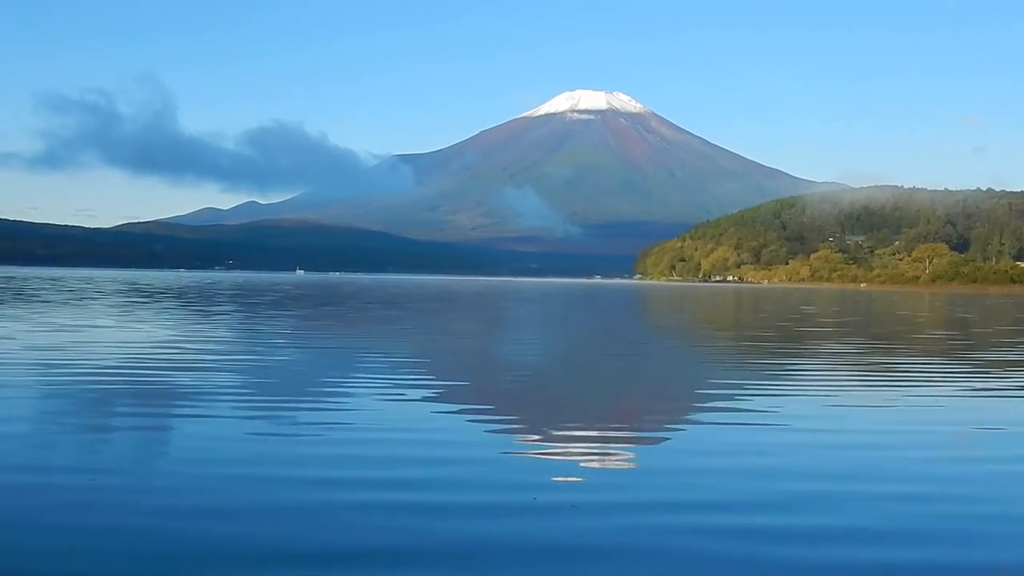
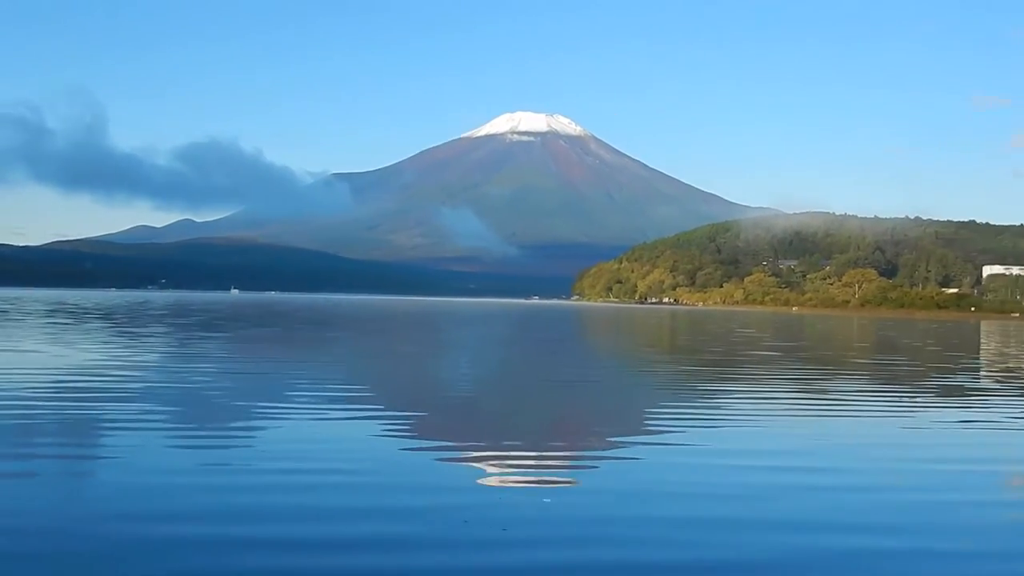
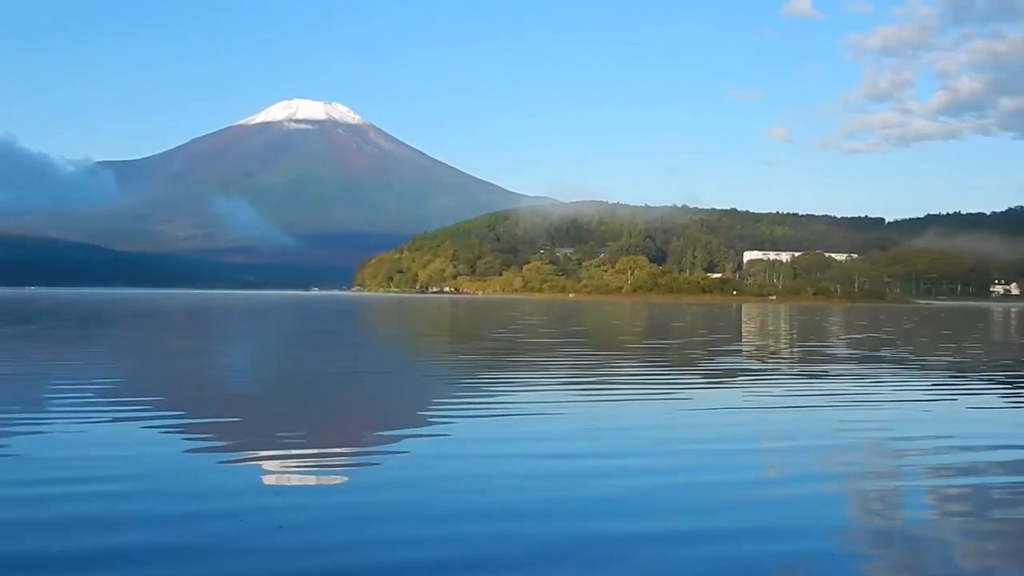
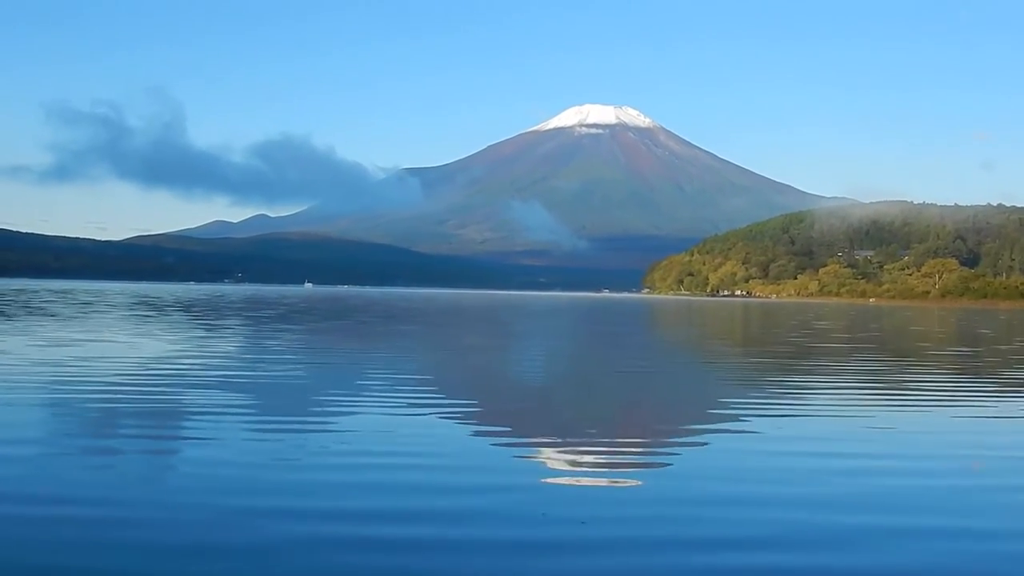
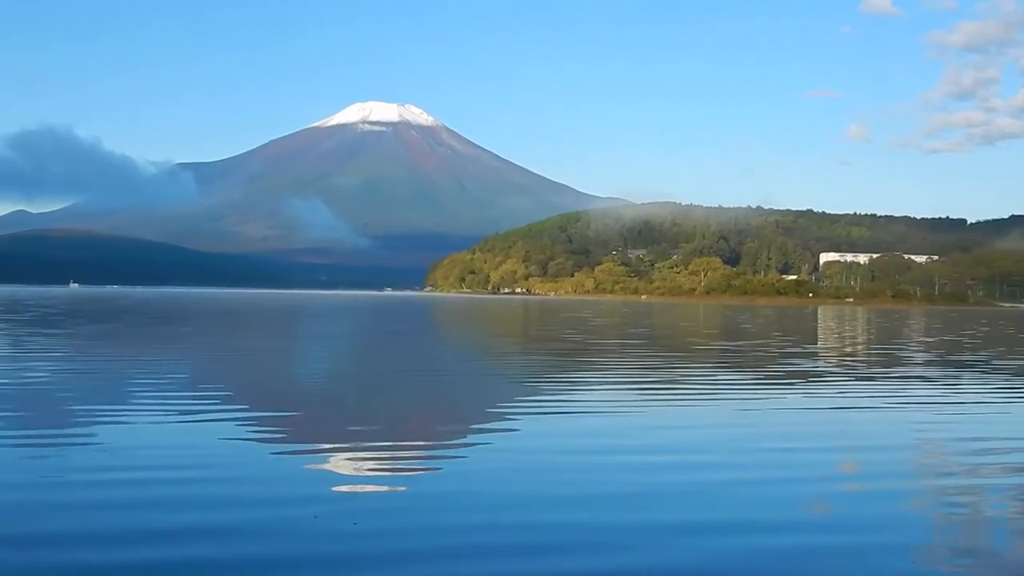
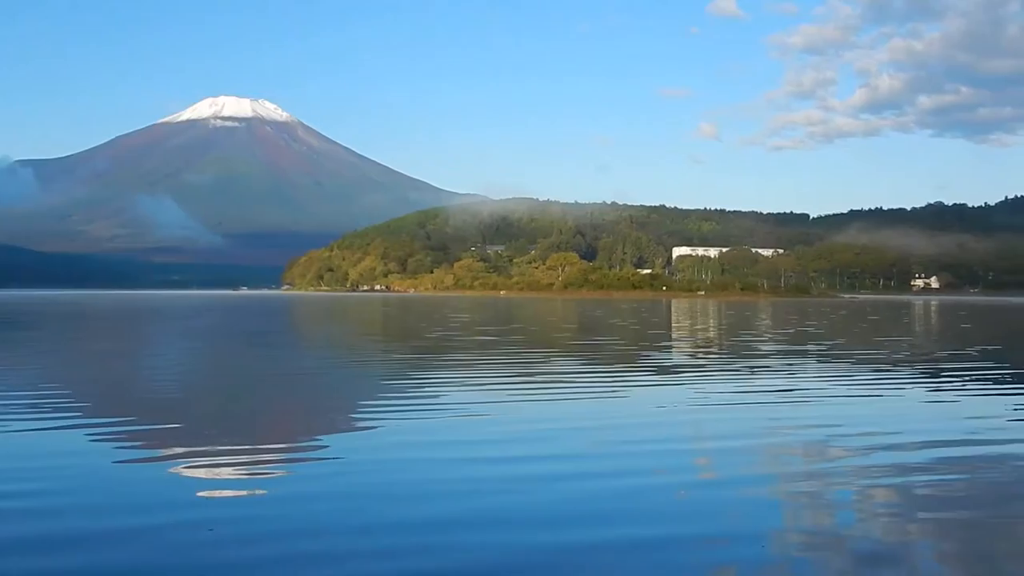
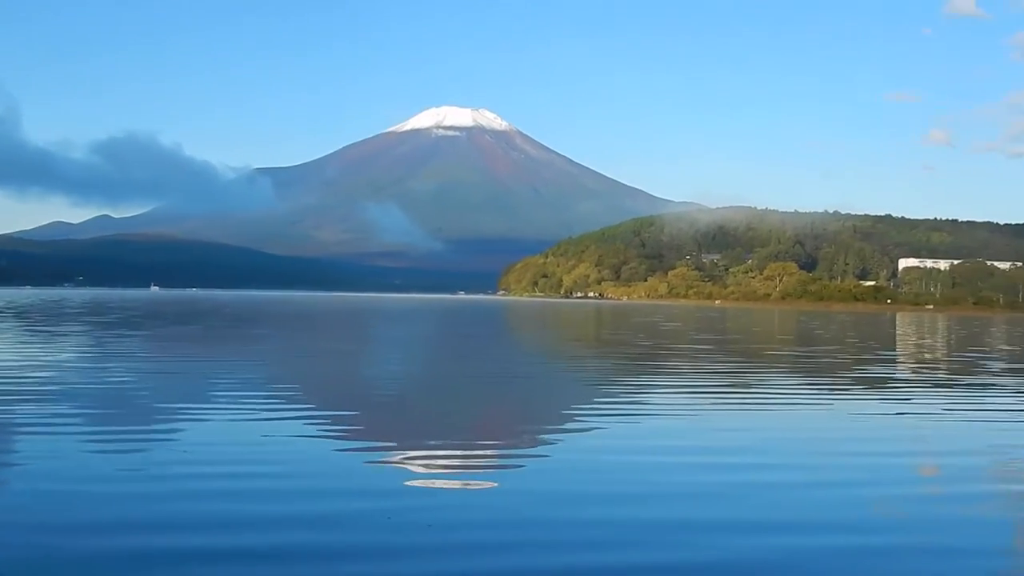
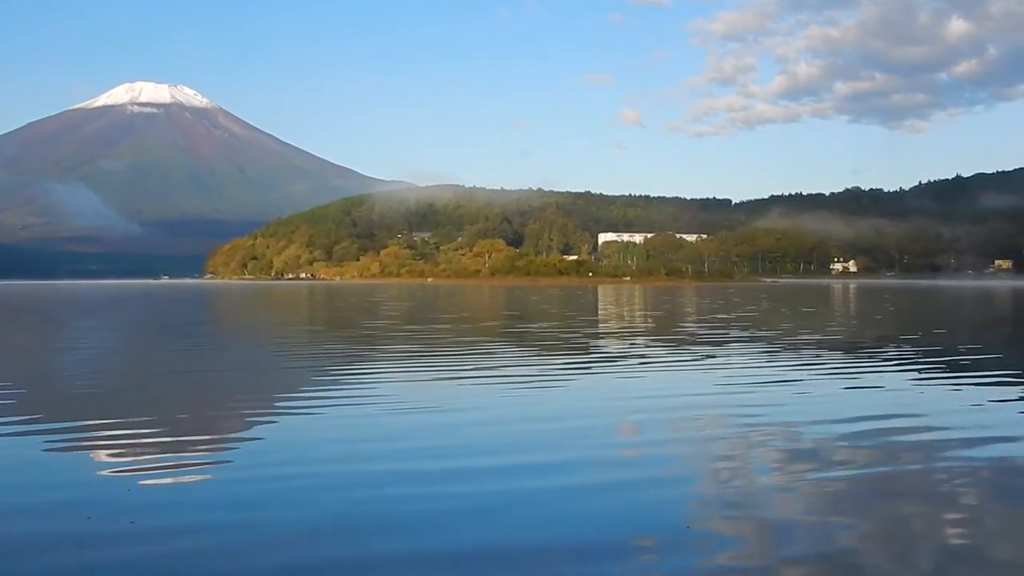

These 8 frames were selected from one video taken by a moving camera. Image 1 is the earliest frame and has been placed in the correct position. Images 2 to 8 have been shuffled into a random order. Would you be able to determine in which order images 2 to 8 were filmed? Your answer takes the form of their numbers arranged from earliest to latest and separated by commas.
4, 2, 7, 5, 3, 6, 8
